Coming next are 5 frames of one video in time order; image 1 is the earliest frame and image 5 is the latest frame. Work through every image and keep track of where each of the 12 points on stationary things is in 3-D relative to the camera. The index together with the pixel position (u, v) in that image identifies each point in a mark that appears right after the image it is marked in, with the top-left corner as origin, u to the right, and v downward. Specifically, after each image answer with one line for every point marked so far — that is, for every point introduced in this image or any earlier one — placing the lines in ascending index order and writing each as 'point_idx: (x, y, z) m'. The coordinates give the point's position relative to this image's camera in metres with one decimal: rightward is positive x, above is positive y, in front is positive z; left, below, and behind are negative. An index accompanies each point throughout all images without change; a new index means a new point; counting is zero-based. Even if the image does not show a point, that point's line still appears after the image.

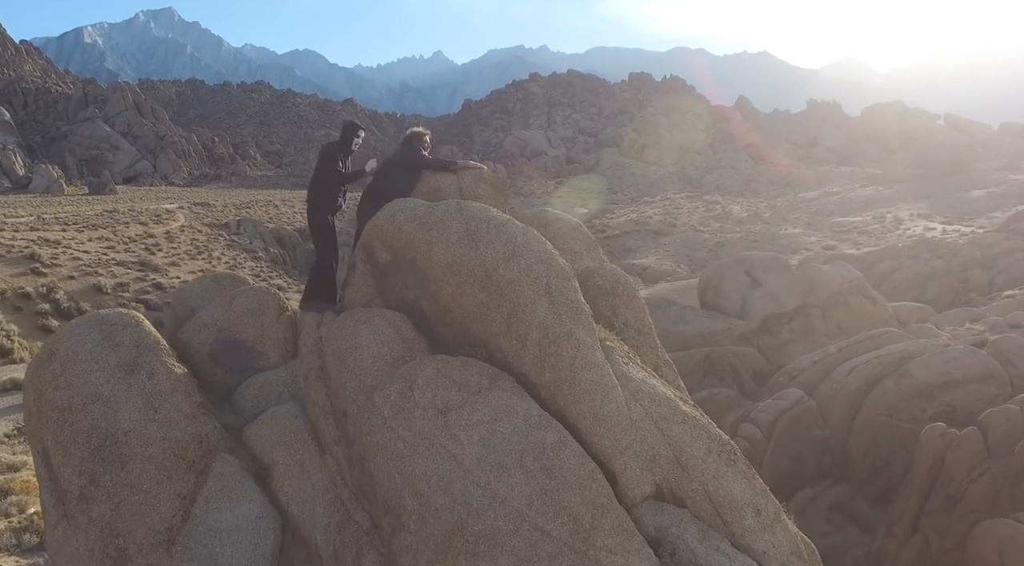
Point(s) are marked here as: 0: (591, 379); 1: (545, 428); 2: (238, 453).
0: (+0.4, -0.5, +3.3) m
1: (+0.2, -0.7, +3.3) m
2: (-1.6, -1.0, +4.2) m
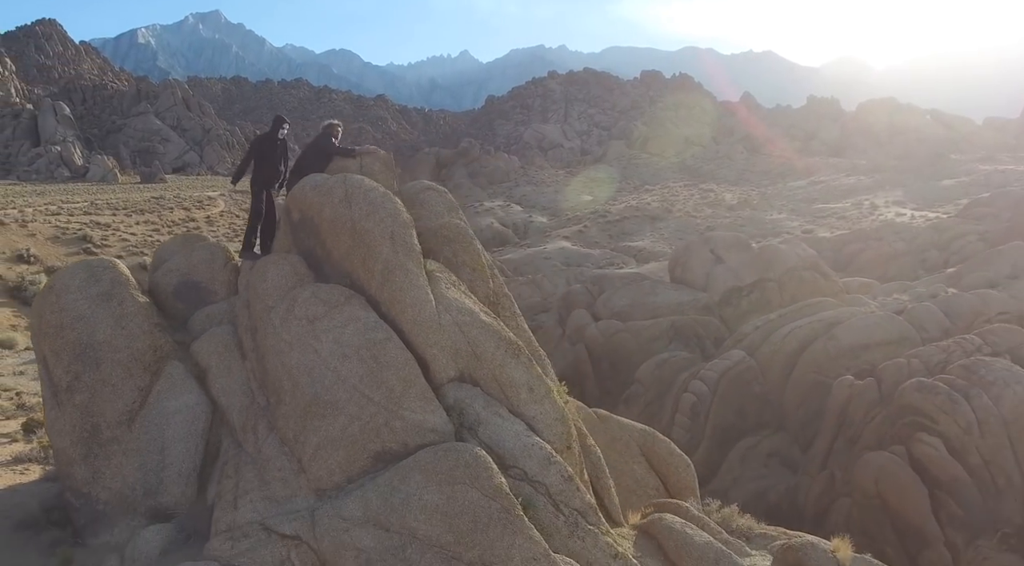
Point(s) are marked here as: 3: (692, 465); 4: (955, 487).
0: (-0.7, -0.1, +4.7) m
1: (-0.9, -0.3, +4.6) m
2: (-2.6, -0.6, +5.6) m
3: (+2.1, -2.1, +8.3) m
4: (+6.2, -2.7, +9.8) m
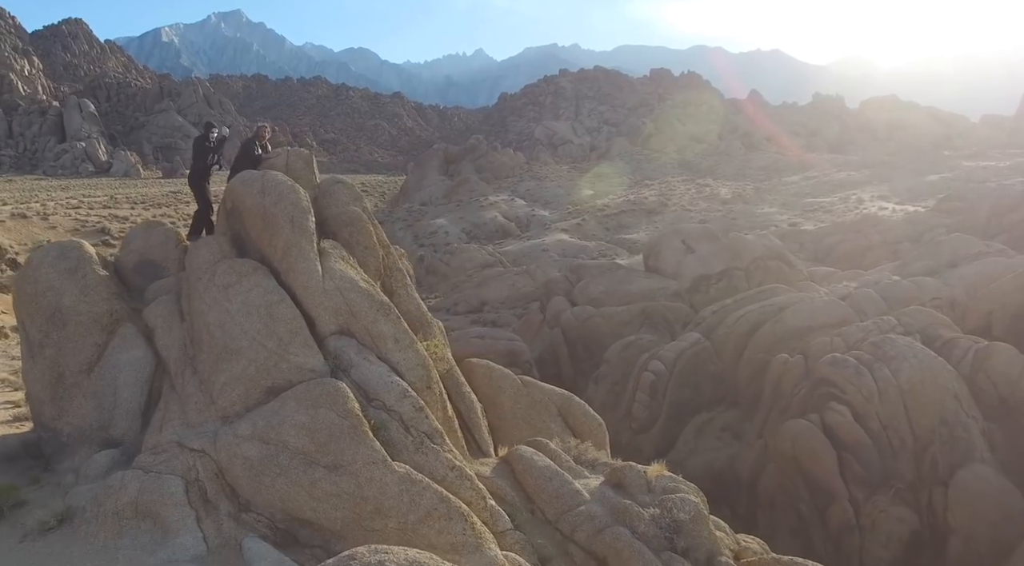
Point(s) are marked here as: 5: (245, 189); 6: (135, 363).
0: (-1.7, +0.1, +5.8) m
1: (-1.9, -0.1, +5.8) m
2: (-3.6, -0.4, +6.8) m
3: (+1.2, -1.9, +9.4) m
4: (+5.3, -2.5, +10.8) m
5: (-2.4, +0.9, +6.5) m
6: (-3.5, -0.7, +6.4) m
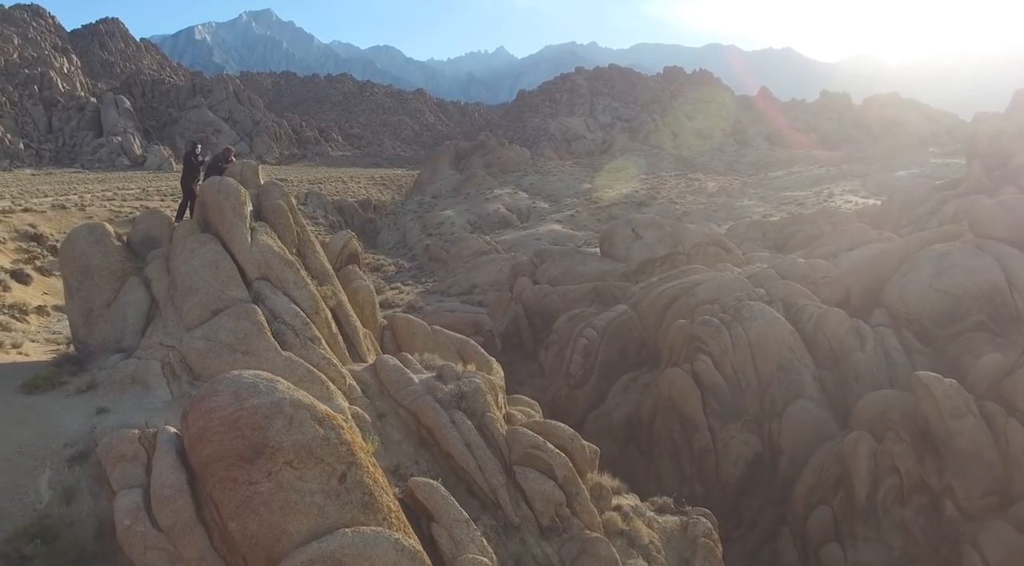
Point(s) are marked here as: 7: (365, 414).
0: (-3.4, +0.6, +9.0) m
1: (-3.6, +0.4, +8.9) m
2: (-5.3, +0.1, +10.1) m
3: (-0.4, -1.4, +12.5) m
4: (+3.8, -2.0, +13.7) m
5: (-4.1, +1.3, +9.7) m
6: (-5.2, -0.2, +9.6) m
7: (-1.4, -1.3, +6.8) m
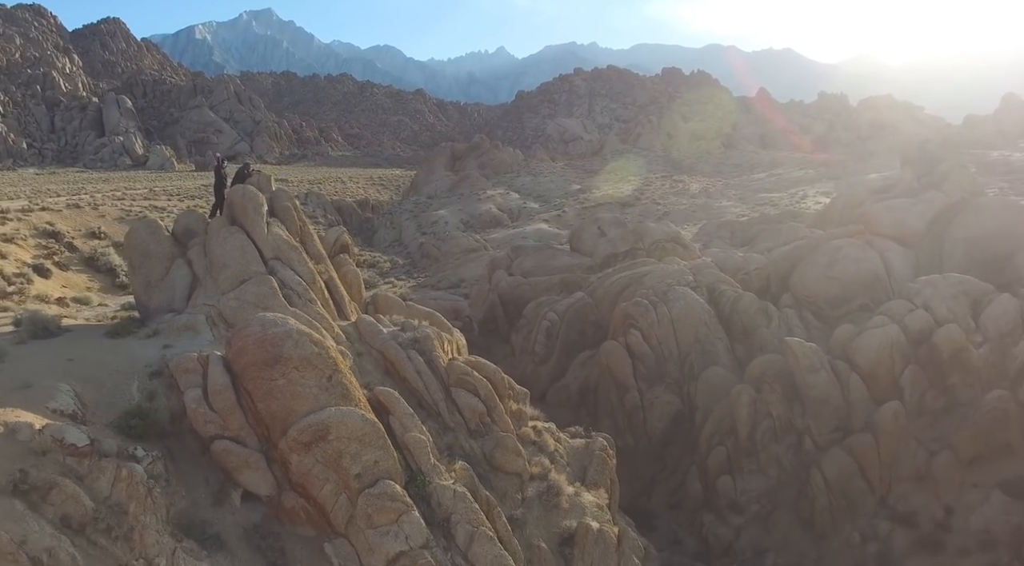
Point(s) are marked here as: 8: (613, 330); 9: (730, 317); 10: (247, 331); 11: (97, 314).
0: (-4.3, +0.9, +11.9) m
1: (-4.5, +0.7, +11.8) m
2: (-6.2, +0.4, +13.0) m
3: (-1.3, -1.1, +15.4) m
4: (+2.9, -1.7, +16.6) m
5: (-5.0, +1.7, +12.6) m
6: (-6.0, +0.1, +12.6) m
7: (-2.2, -1.0, +9.7) m
8: (+2.6, -1.2, +18.4) m
9: (+5.4, -0.9, +17.4) m
10: (-3.1, -0.6, +8.2) m
11: (-10.8, -0.8, +18.5) m
